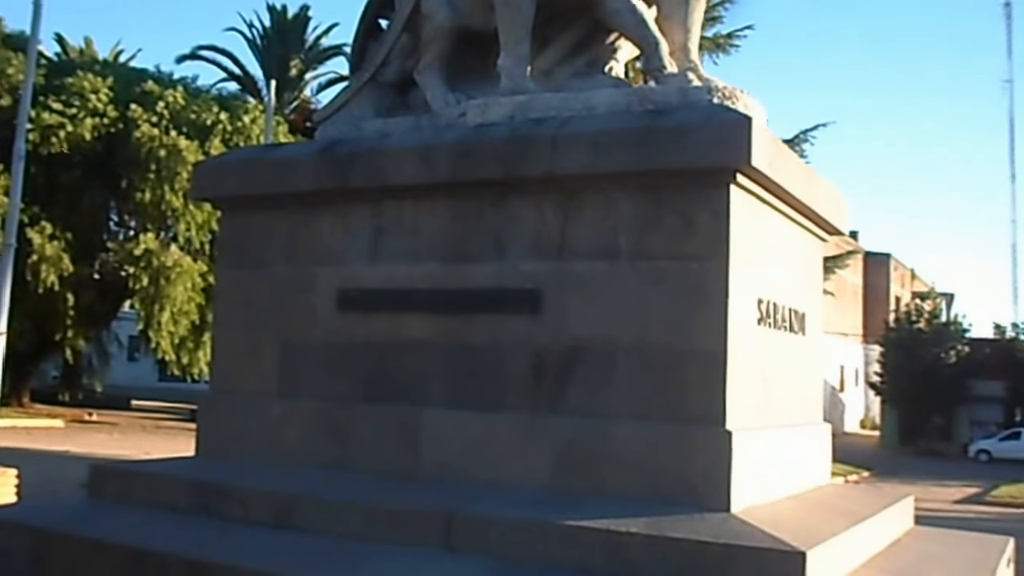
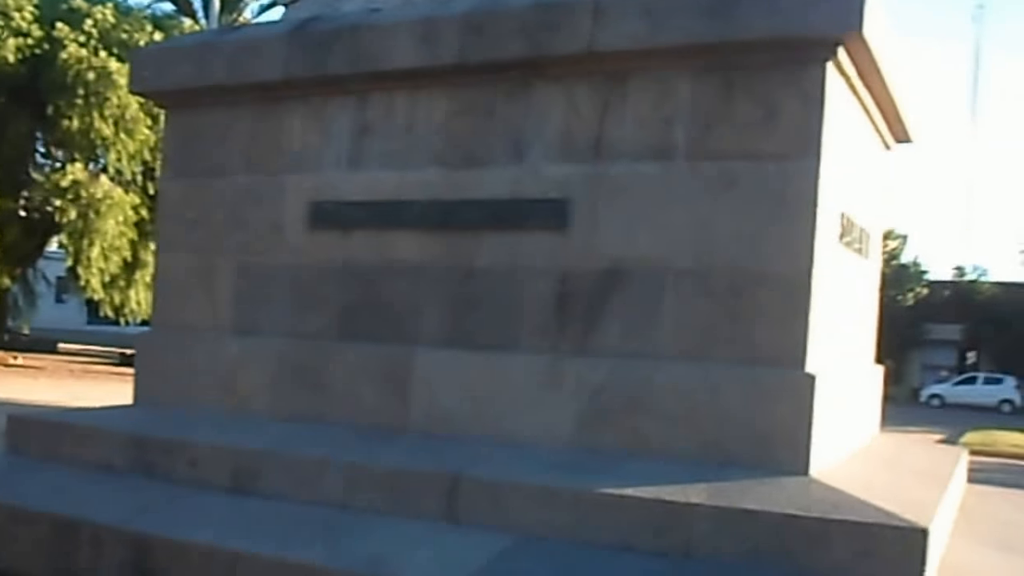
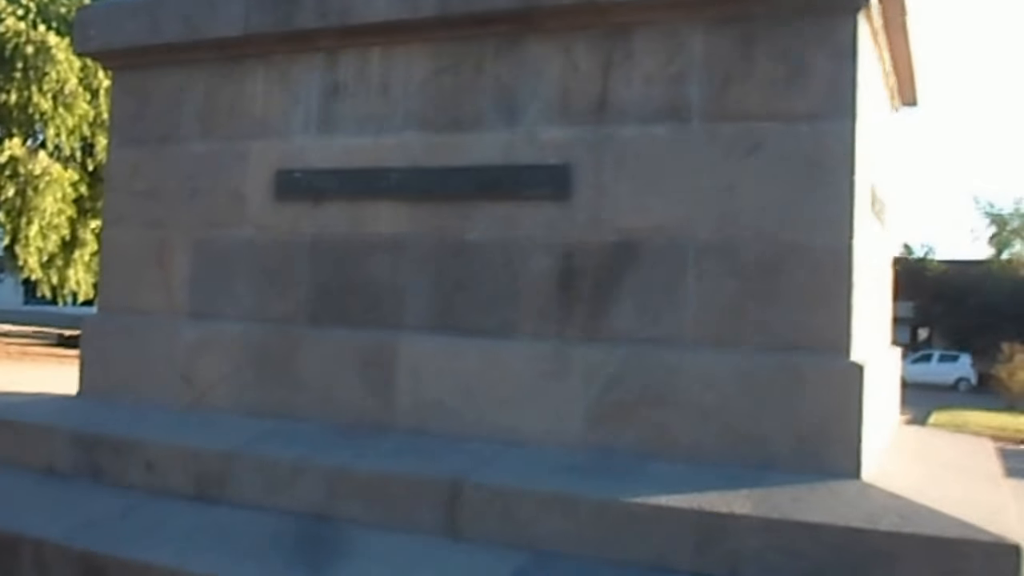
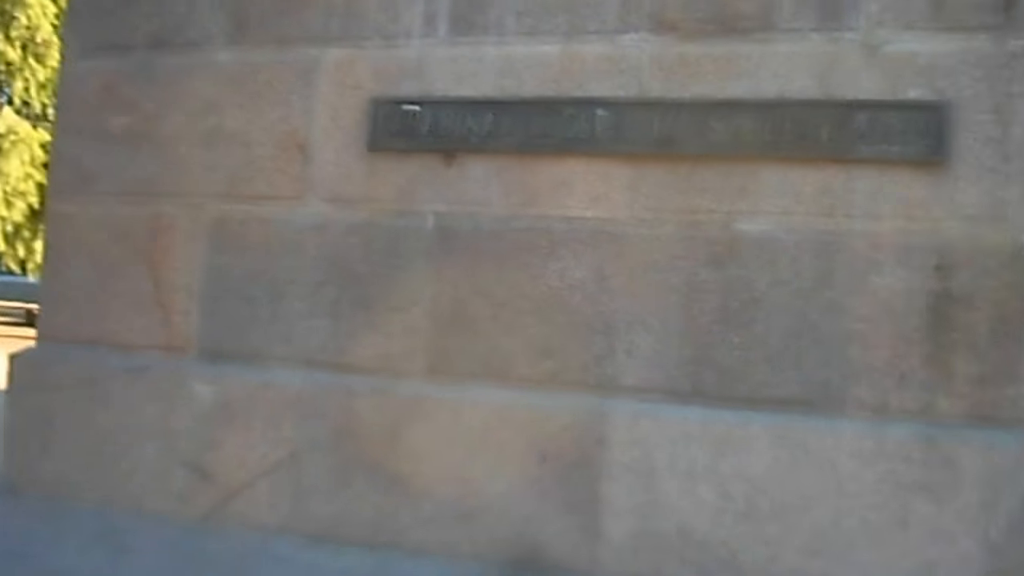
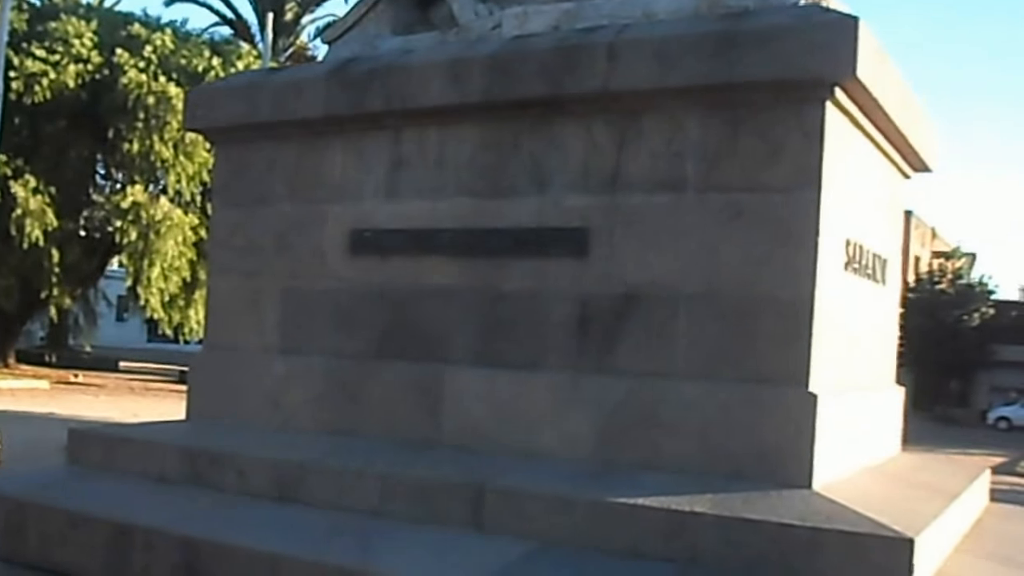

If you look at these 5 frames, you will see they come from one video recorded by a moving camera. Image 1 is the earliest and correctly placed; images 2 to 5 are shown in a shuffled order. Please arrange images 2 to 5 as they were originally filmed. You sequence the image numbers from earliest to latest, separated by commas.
5, 2, 3, 4
